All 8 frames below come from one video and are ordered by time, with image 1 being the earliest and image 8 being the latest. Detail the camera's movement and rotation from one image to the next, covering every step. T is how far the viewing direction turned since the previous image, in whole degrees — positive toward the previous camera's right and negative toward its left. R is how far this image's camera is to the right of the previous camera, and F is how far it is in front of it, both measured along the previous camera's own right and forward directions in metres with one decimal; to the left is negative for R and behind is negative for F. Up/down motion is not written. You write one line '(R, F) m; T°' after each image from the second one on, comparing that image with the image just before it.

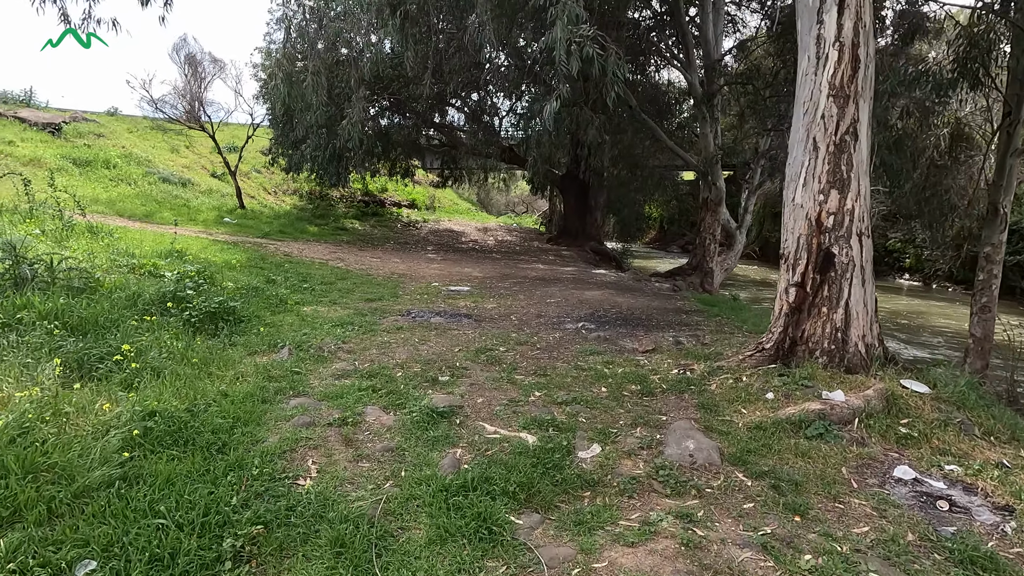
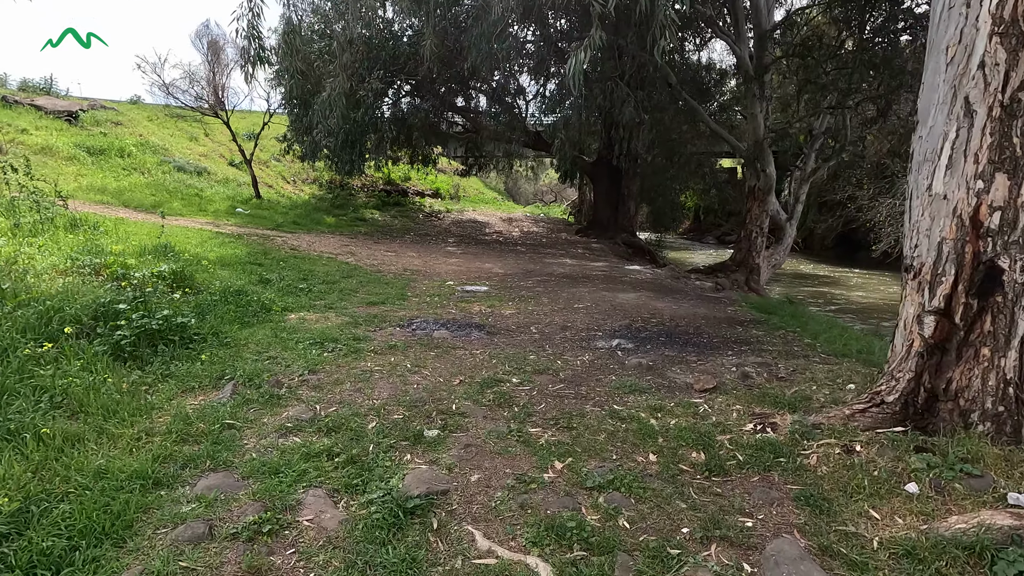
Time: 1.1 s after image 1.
(+0.1, +1.1) m; -3°
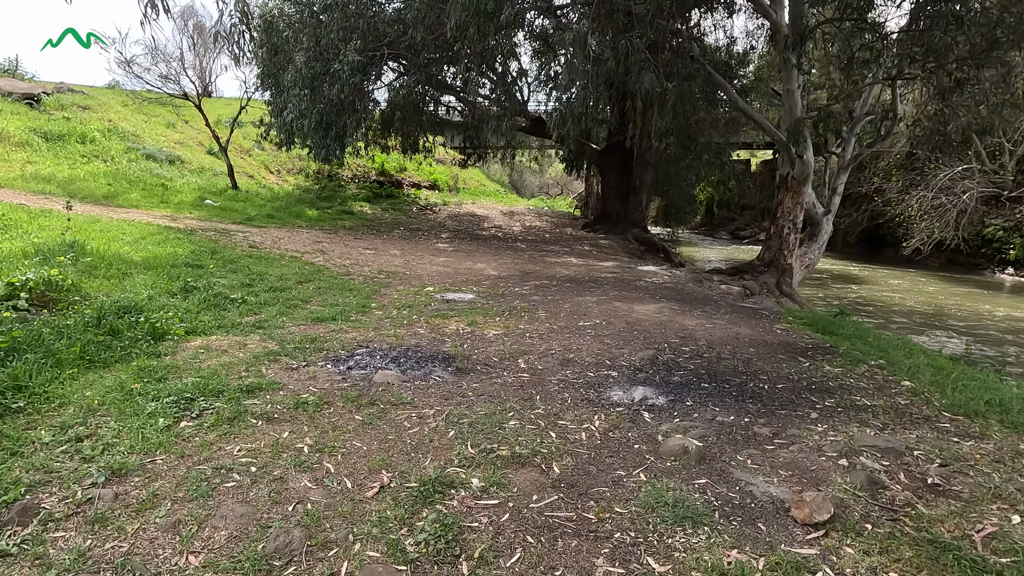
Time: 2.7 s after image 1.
(+0.2, +1.6) m; -1°
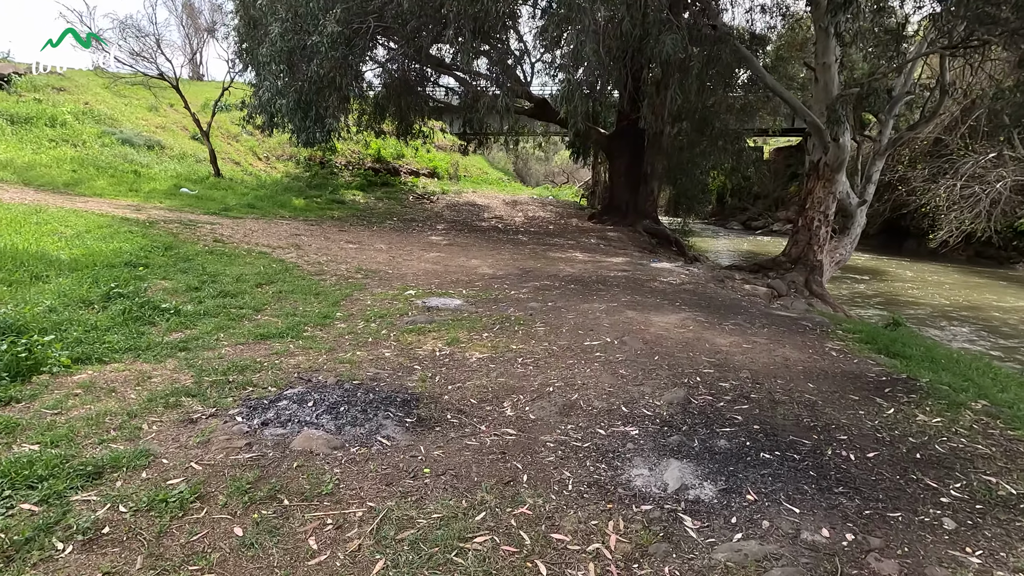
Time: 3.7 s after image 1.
(+0.1, +1.1) m; -1°
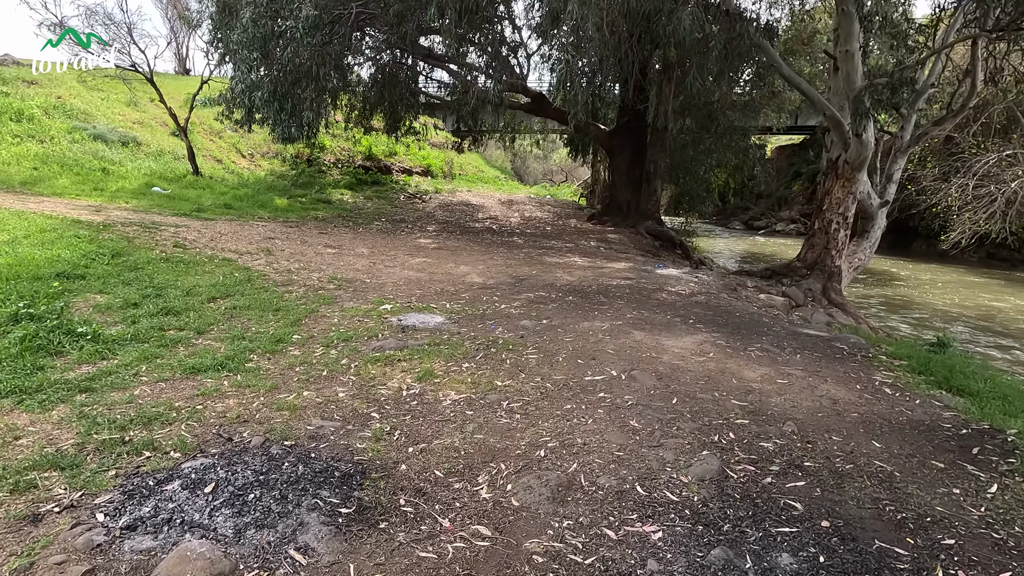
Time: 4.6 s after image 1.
(+0.1, +0.8) m; 0°
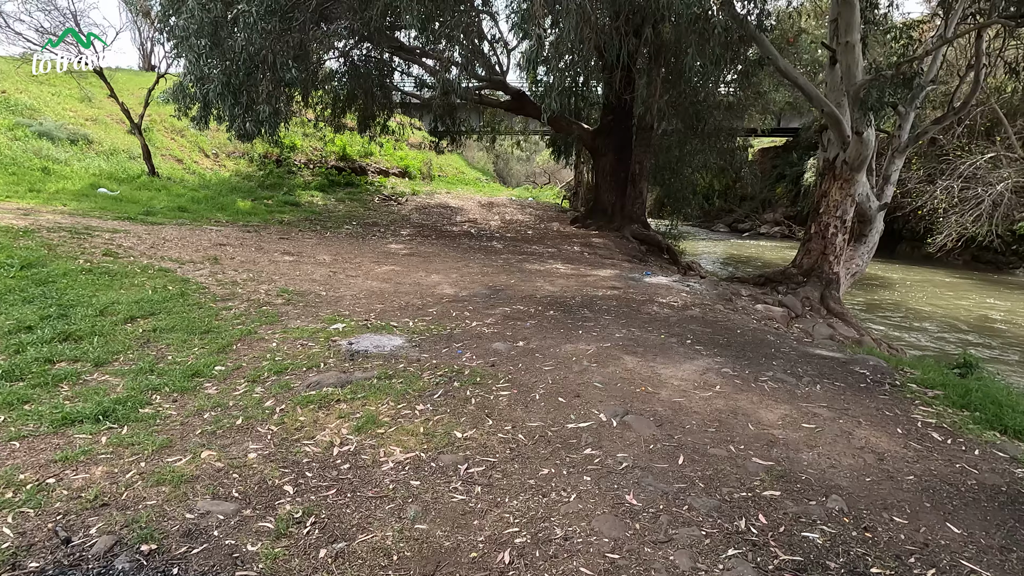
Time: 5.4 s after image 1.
(+0.1, +0.7) m; +2°
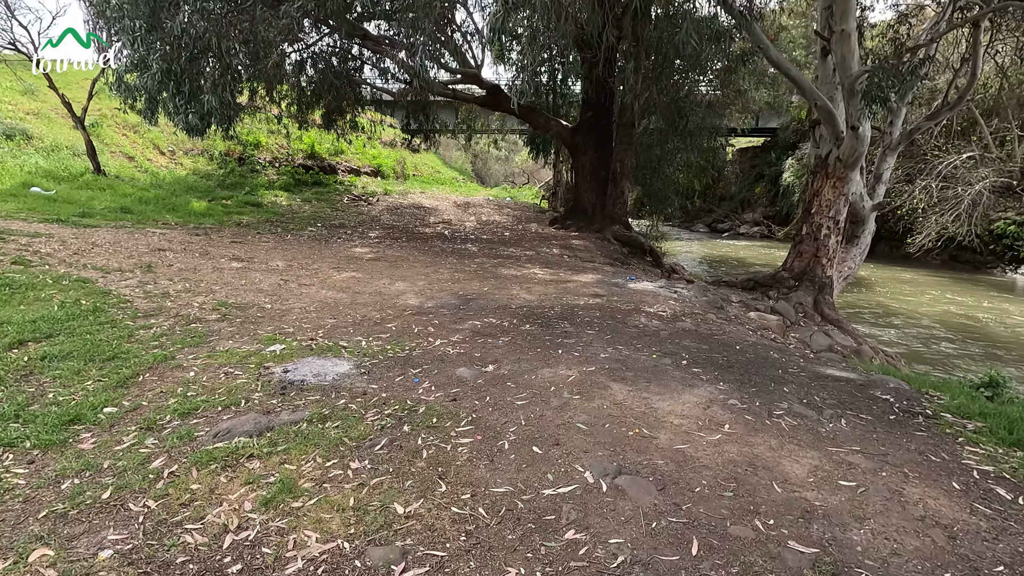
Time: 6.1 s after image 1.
(+0.1, +0.7) m; +2°
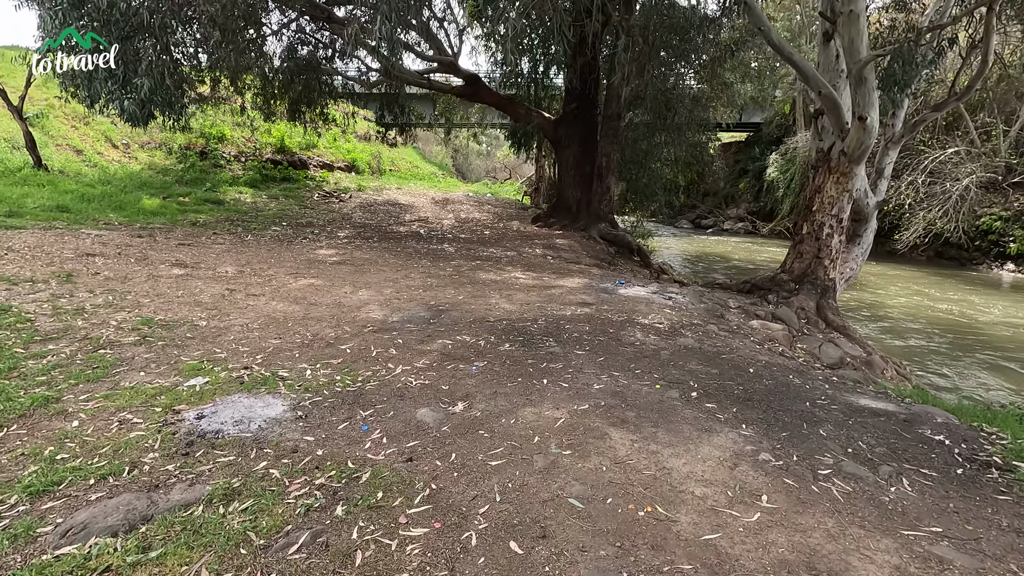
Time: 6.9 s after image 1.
(+0.1, +0.7) m; +2°
